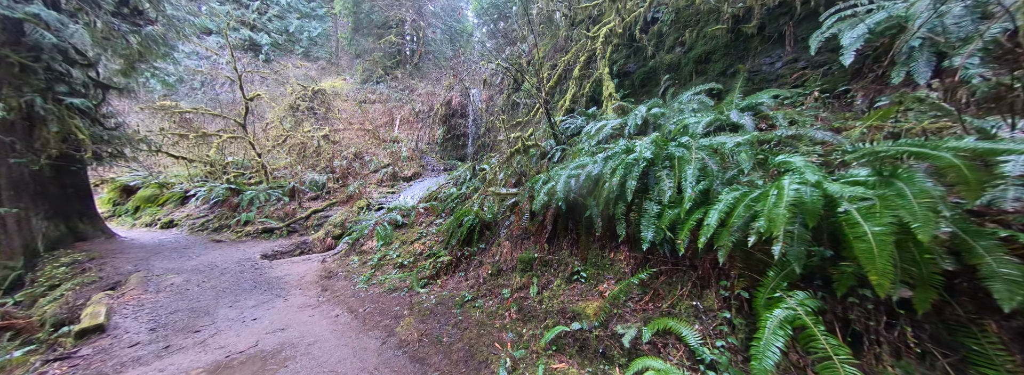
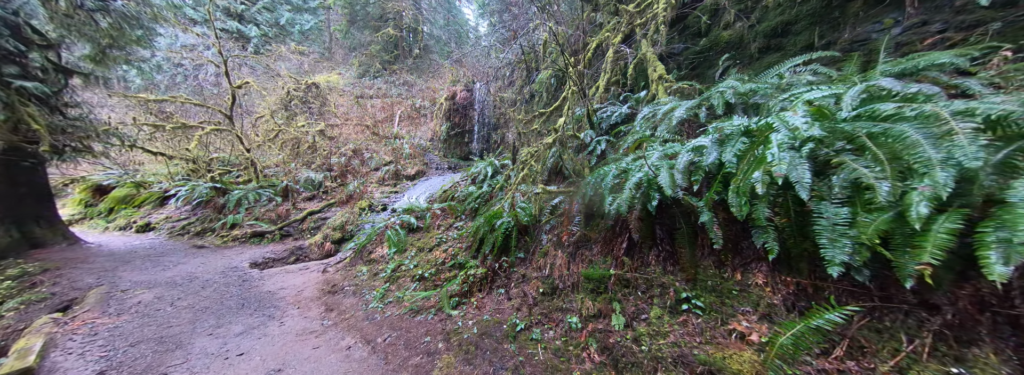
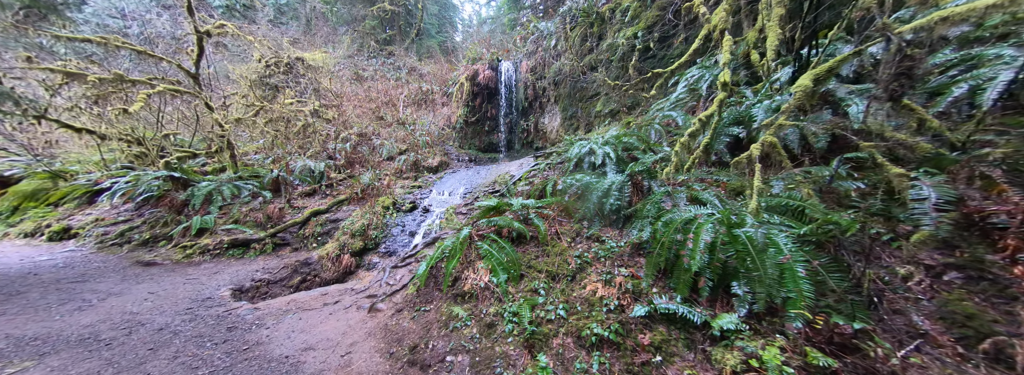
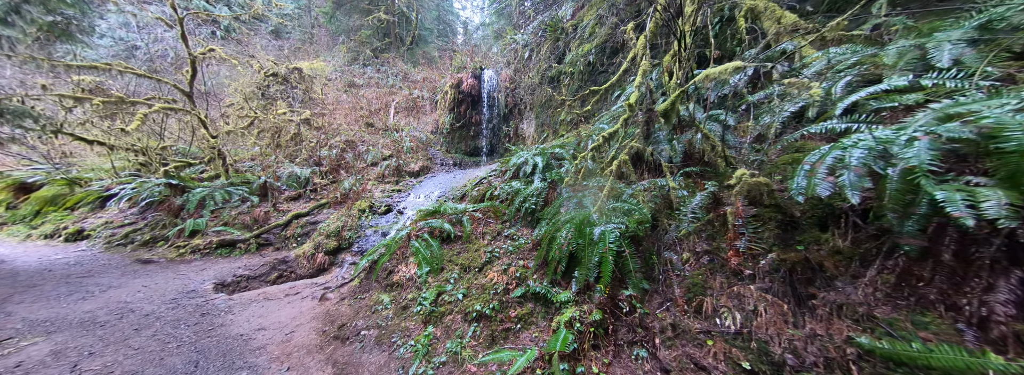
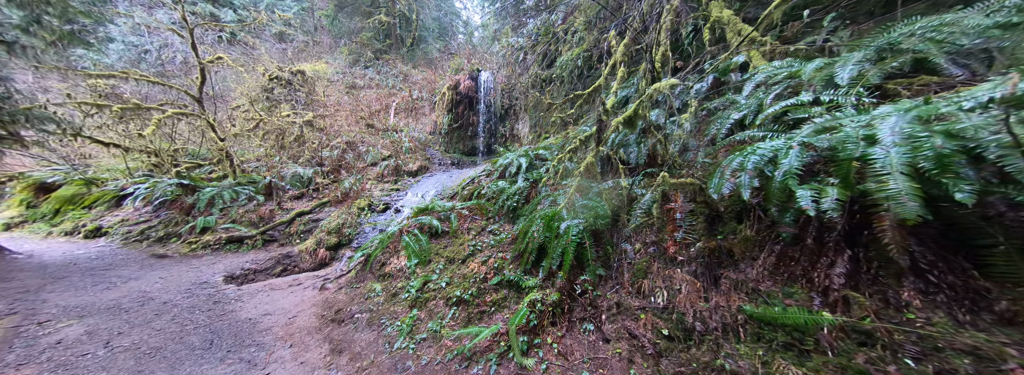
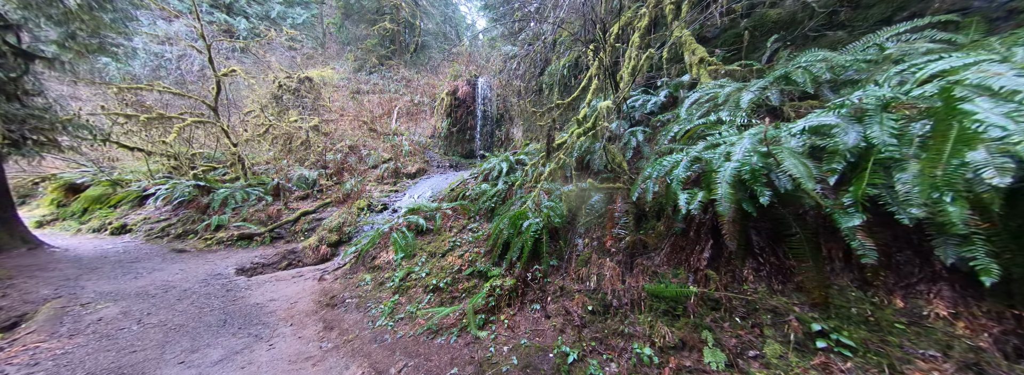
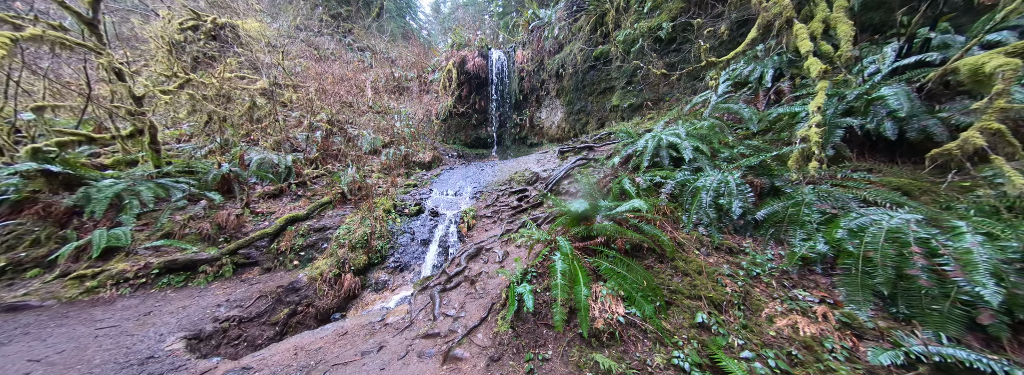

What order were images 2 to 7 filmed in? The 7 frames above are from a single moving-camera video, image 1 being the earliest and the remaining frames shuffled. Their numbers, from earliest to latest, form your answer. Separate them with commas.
2, 6, 5, 4, 3, 7
